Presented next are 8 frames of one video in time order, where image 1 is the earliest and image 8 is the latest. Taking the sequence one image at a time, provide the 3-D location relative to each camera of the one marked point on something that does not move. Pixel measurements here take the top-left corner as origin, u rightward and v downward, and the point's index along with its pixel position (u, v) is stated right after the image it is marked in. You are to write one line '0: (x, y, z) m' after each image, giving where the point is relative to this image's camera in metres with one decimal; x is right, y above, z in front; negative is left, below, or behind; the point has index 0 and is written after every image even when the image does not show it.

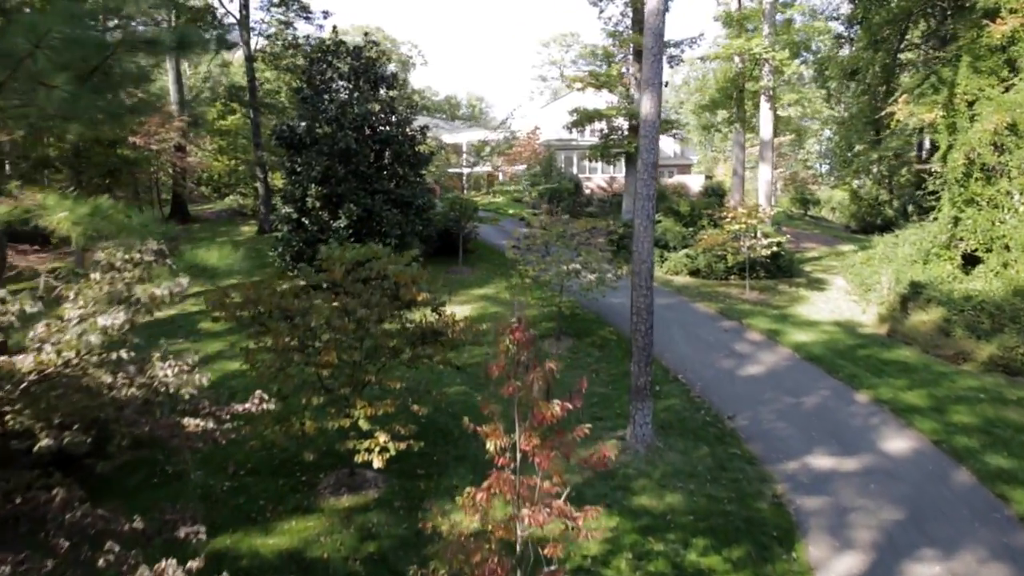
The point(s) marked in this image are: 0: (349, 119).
0: (-3.6, +3.8, +13.0) m
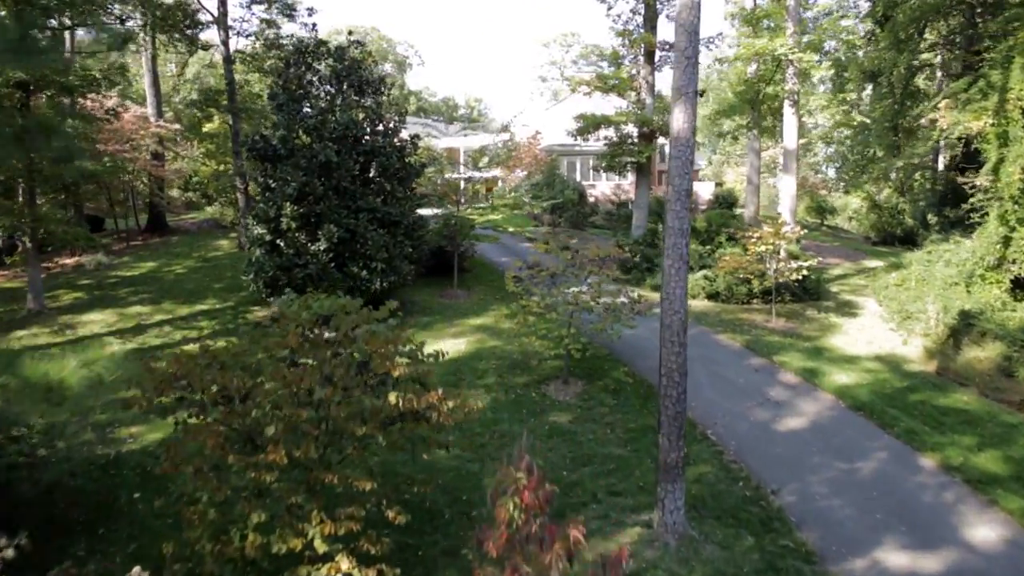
0: (-3.6, +3.2, +11.6) m
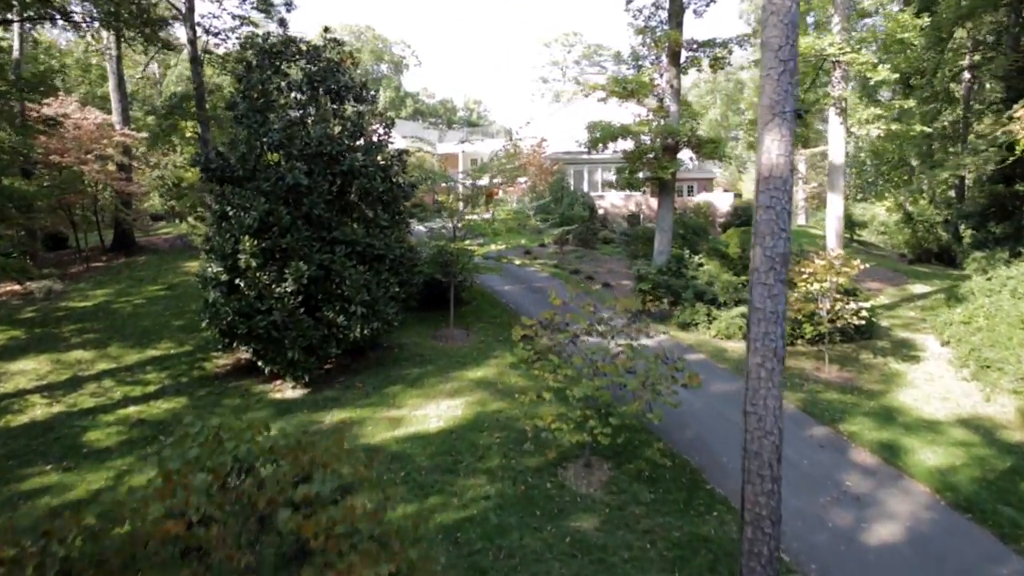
0: (-3.5, +2.4, +9.6) m
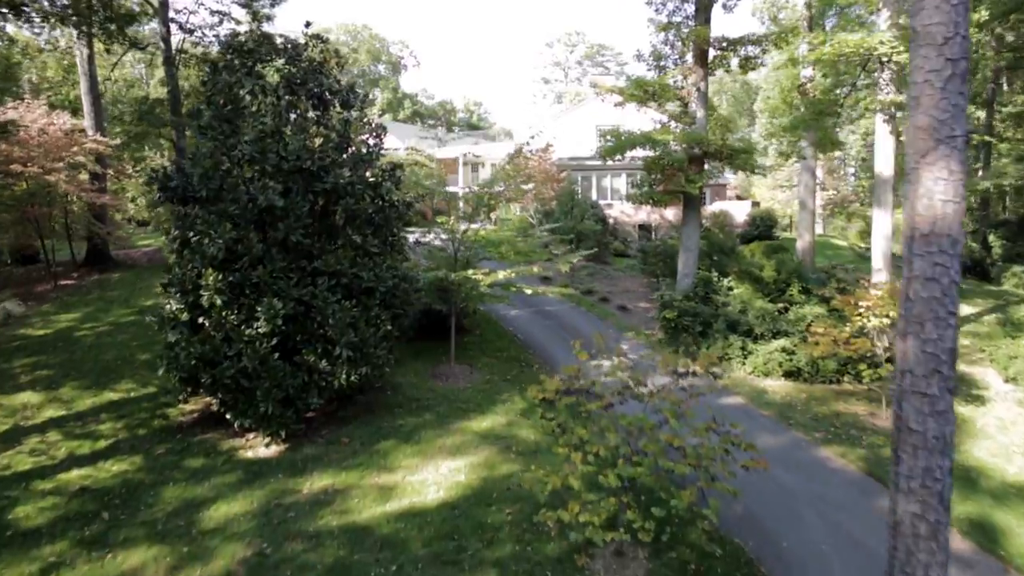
0: (-3.3, +1.8, +8.2) m
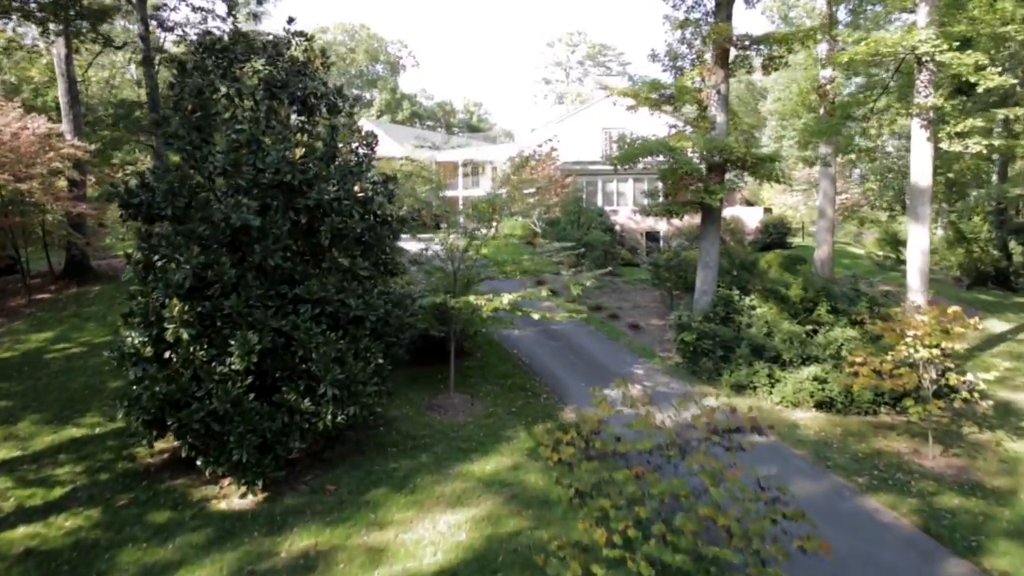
0: (-3.2, +1.4, +7.3) m
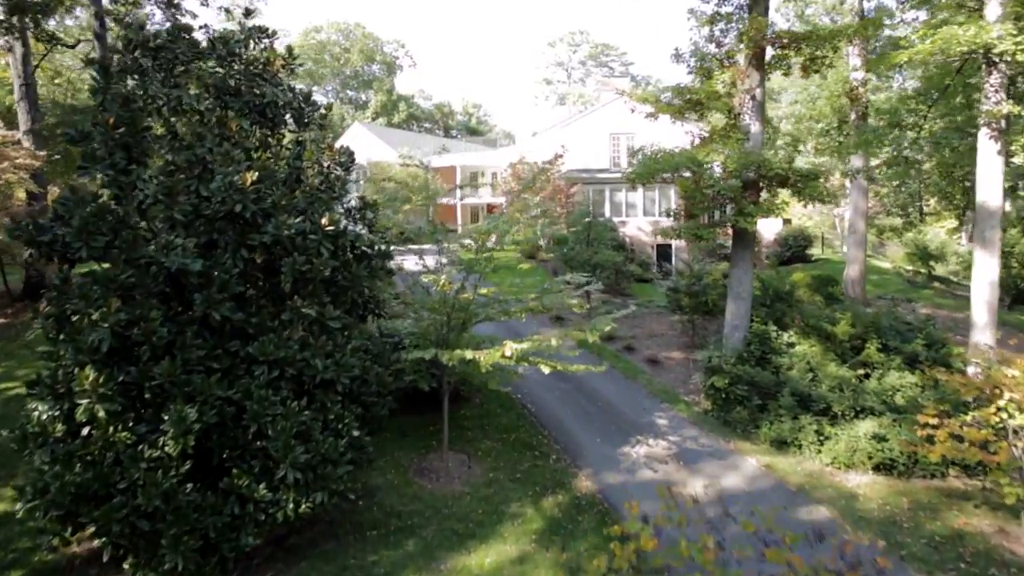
0: (-3.2, +0.9, +5.8) m
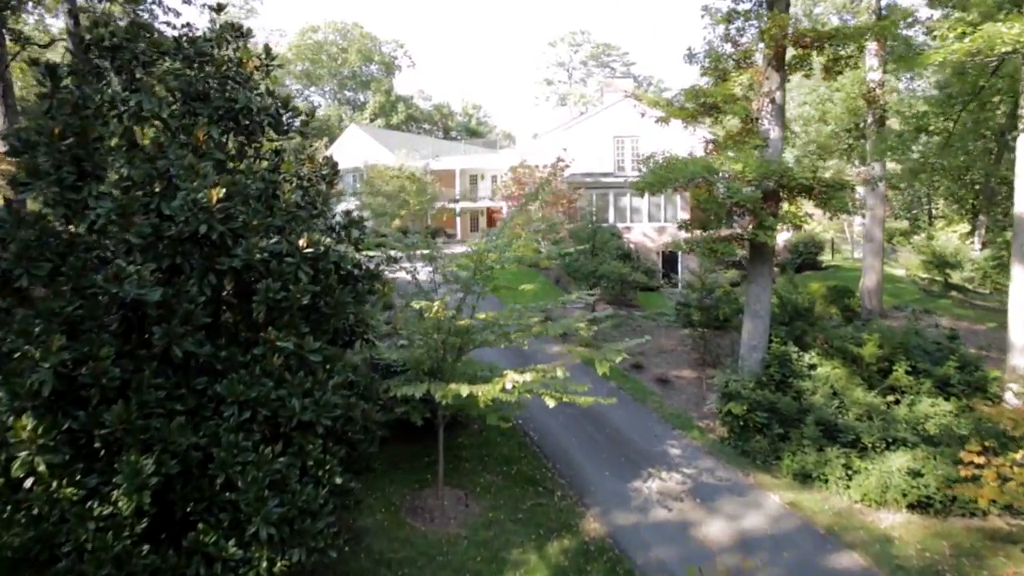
0: (-3.2, +0.6, +5.1) m
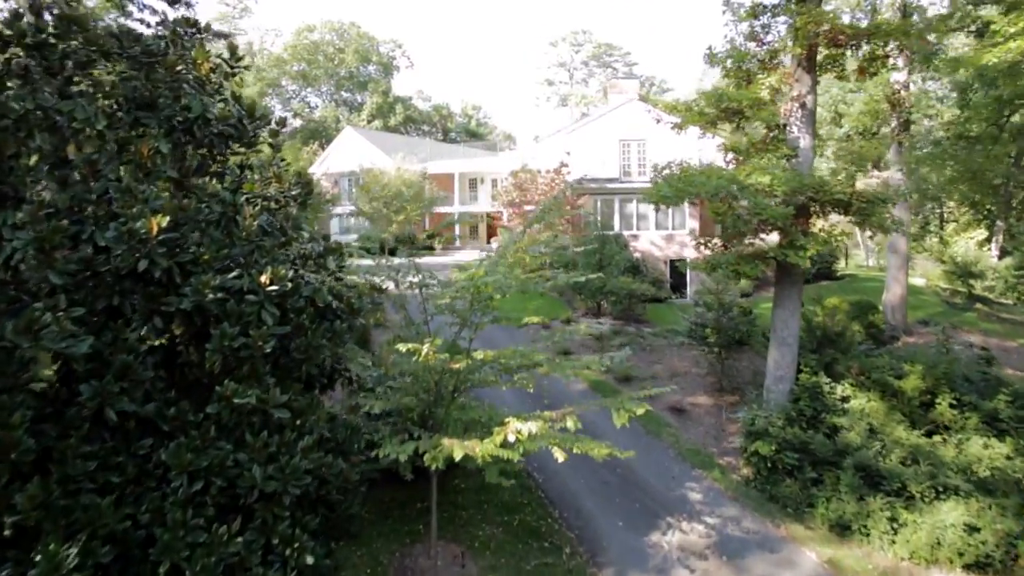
0: (-3.1, +0.2, +4.2) m
